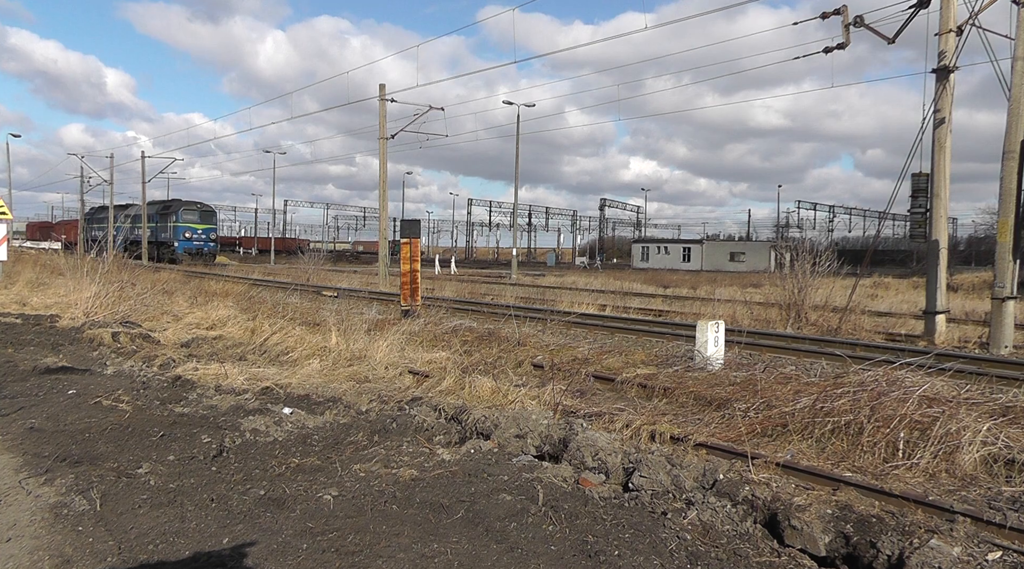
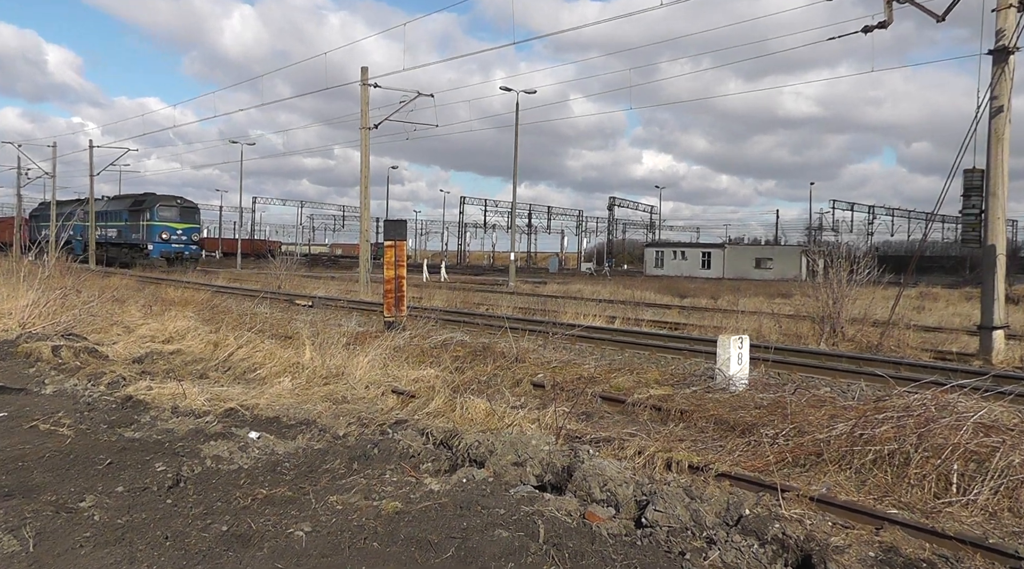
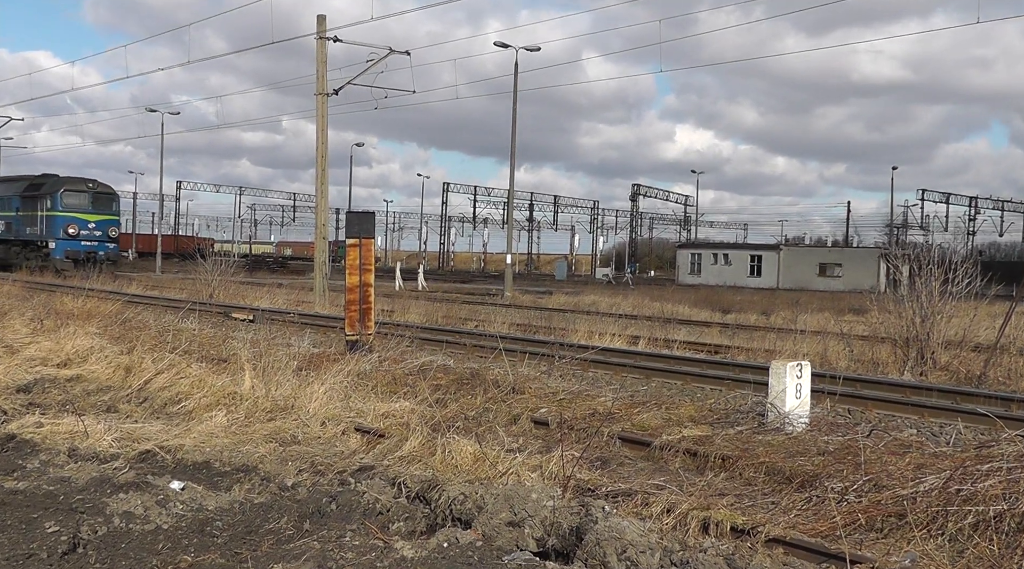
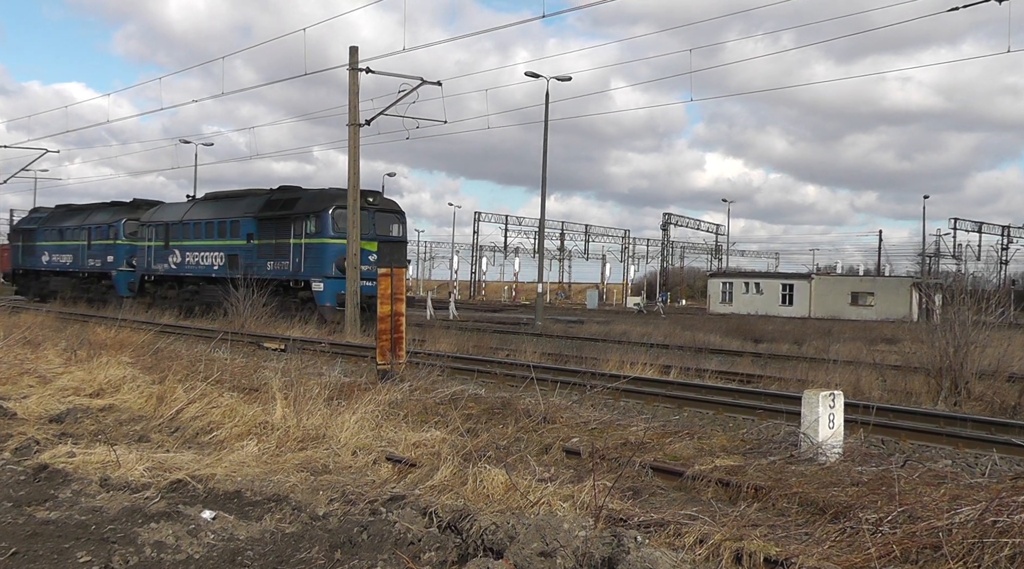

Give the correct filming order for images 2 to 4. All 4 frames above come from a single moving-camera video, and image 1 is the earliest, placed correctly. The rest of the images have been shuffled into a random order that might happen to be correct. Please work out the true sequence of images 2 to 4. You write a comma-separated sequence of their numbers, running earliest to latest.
2, 3, 4
